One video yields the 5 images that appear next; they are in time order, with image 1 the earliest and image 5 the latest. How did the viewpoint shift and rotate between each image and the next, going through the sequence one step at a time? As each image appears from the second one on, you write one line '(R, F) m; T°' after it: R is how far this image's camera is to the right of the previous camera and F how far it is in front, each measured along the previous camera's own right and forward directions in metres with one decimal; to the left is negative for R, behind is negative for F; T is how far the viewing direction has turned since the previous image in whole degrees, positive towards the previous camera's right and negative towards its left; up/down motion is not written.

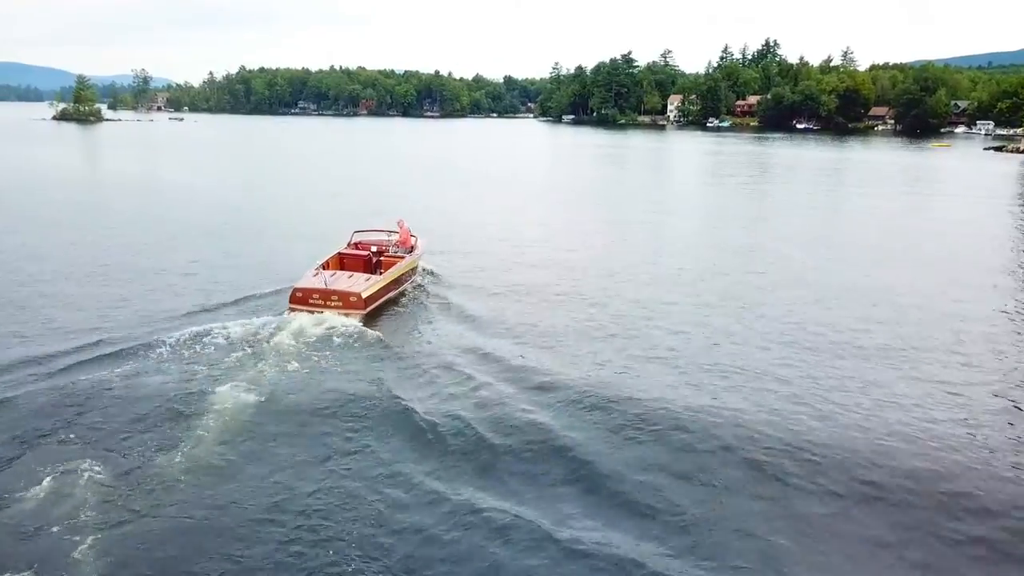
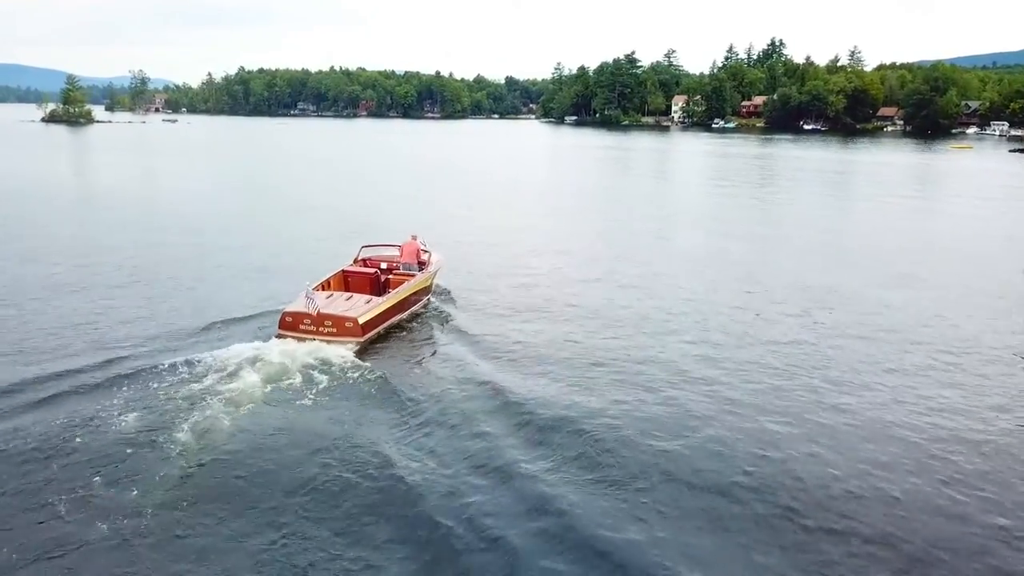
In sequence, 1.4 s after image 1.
(-0.6, +1.9) m; 0°
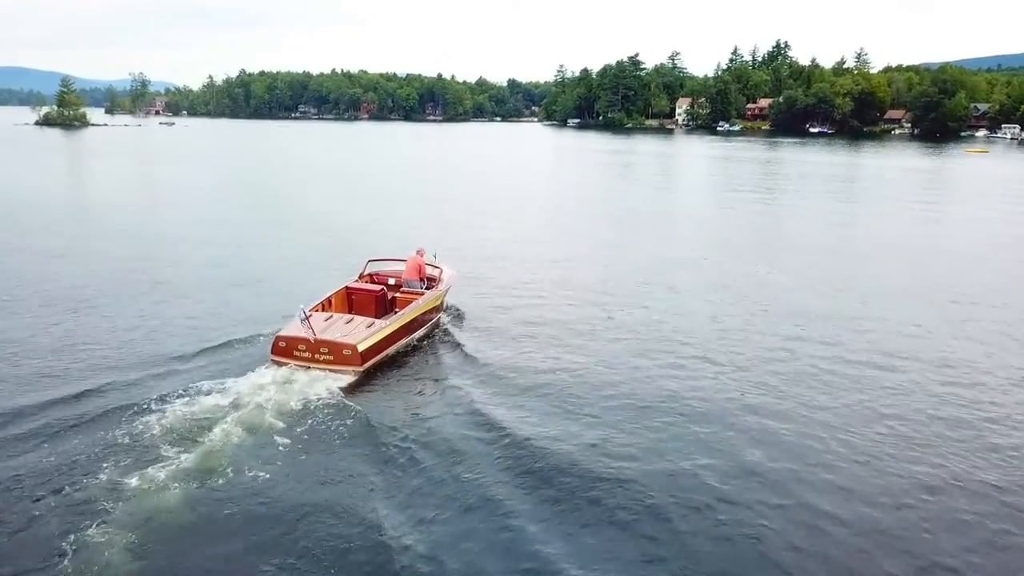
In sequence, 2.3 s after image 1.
(-0.4, +1.3) m; 0°
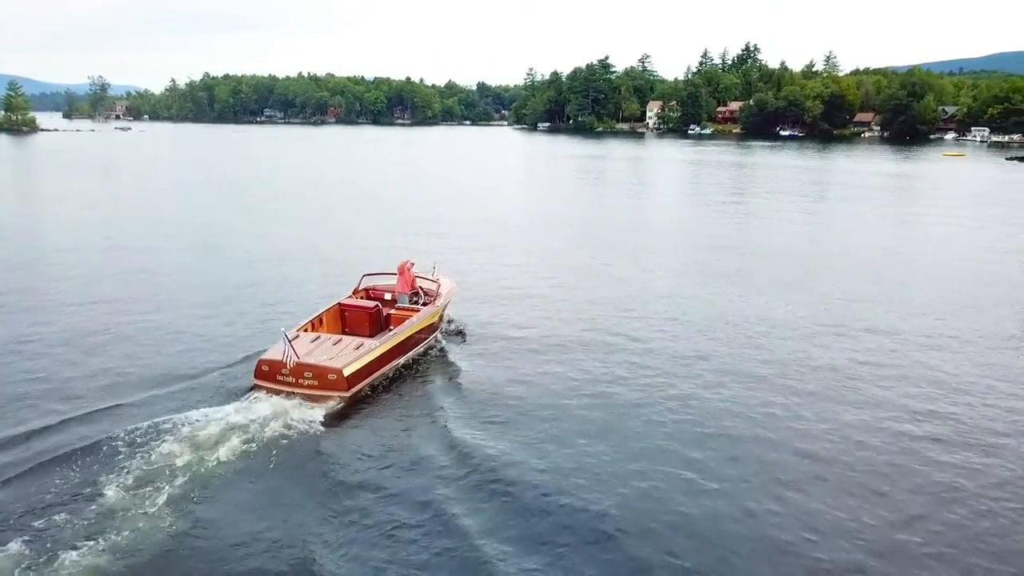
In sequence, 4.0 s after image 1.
(-0.7, +1.5) m; +2°
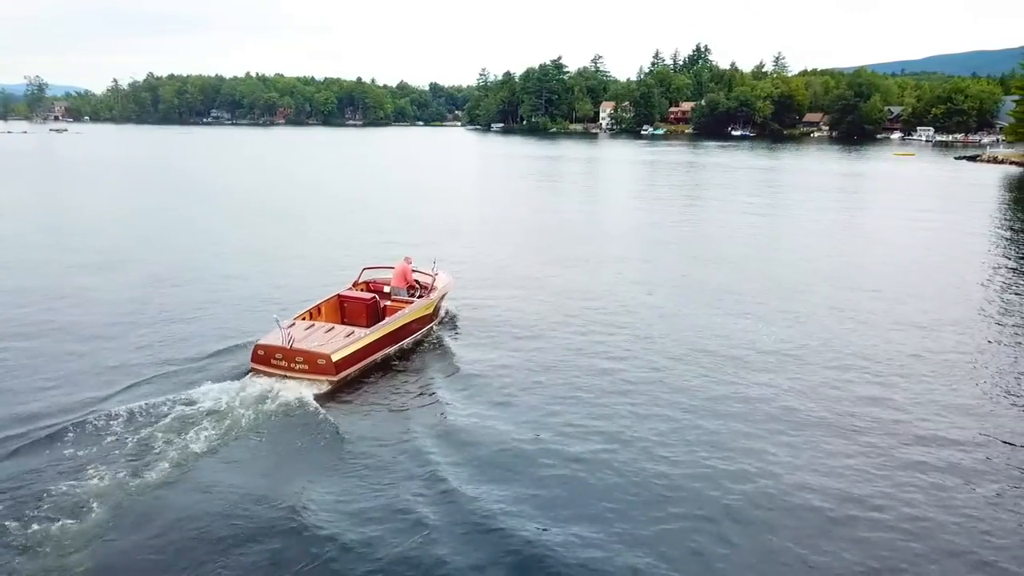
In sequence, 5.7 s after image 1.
(-0.7, +0.6) m; +3°
